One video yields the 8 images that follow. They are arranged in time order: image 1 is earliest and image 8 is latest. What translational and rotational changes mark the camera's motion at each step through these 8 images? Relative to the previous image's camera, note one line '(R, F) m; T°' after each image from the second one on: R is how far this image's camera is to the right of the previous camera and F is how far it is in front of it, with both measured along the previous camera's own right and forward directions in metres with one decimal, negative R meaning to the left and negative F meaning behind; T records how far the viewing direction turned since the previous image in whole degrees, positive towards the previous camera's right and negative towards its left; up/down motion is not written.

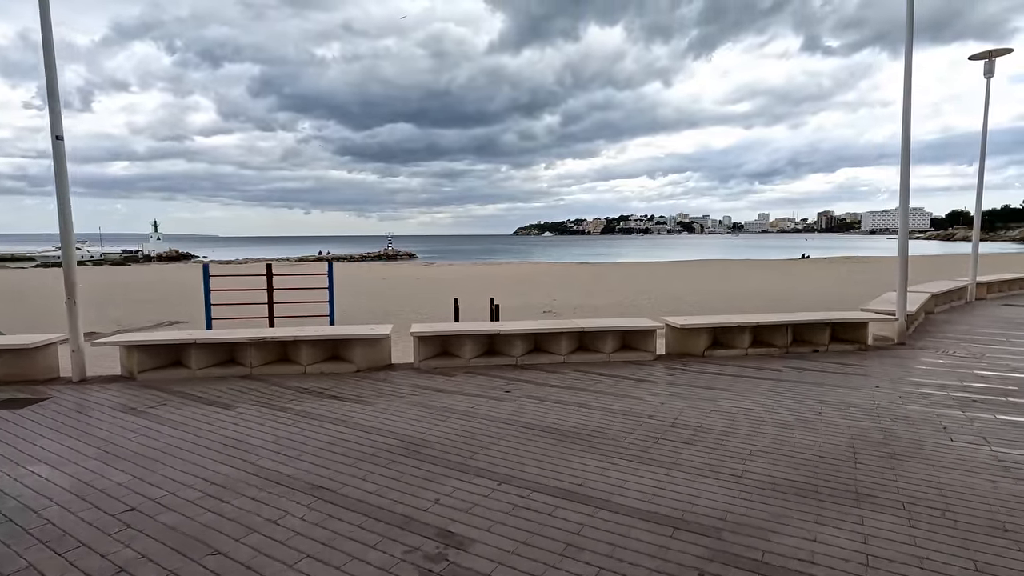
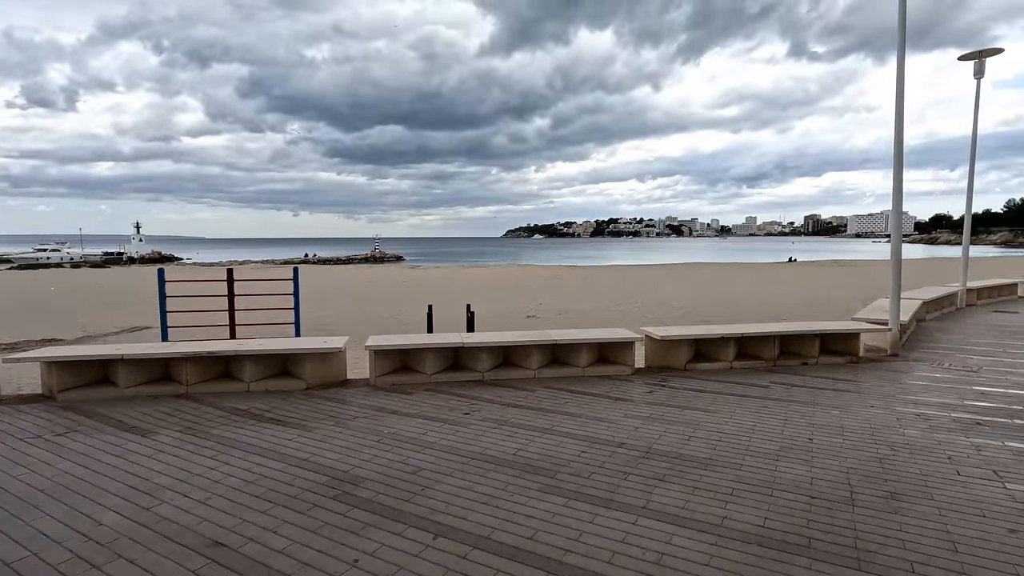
(+0.2, +0.5) m; +1°
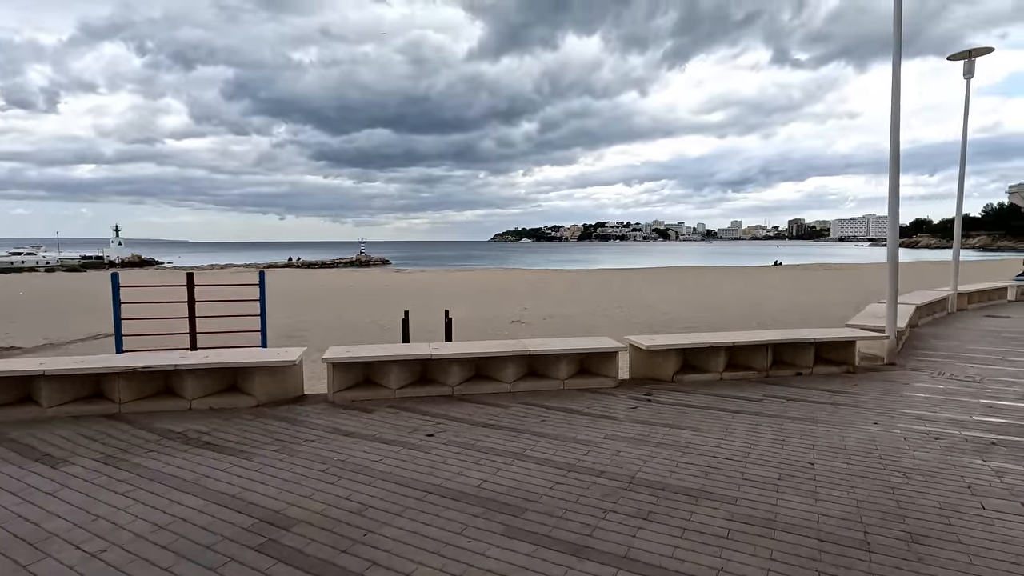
(+0.1, +0.4) m; +1°
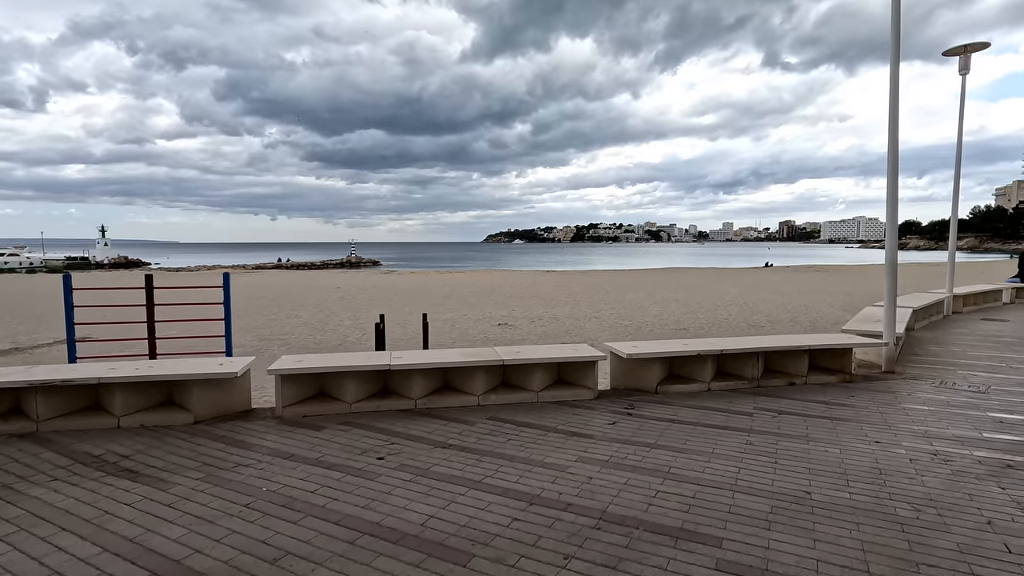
(+0.2, +0.4) m; +1°
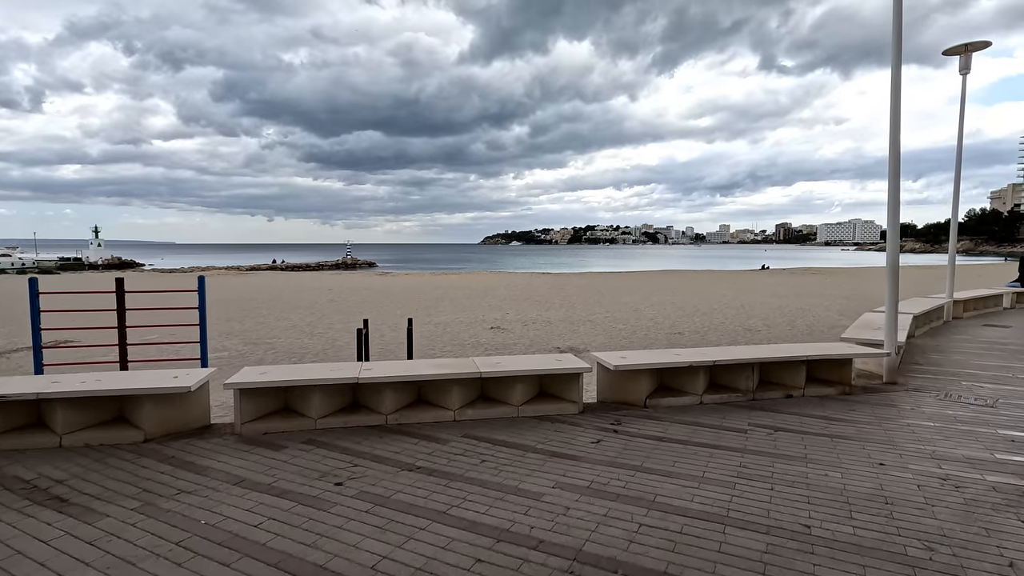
(+0.1, +0.3) m; 0°
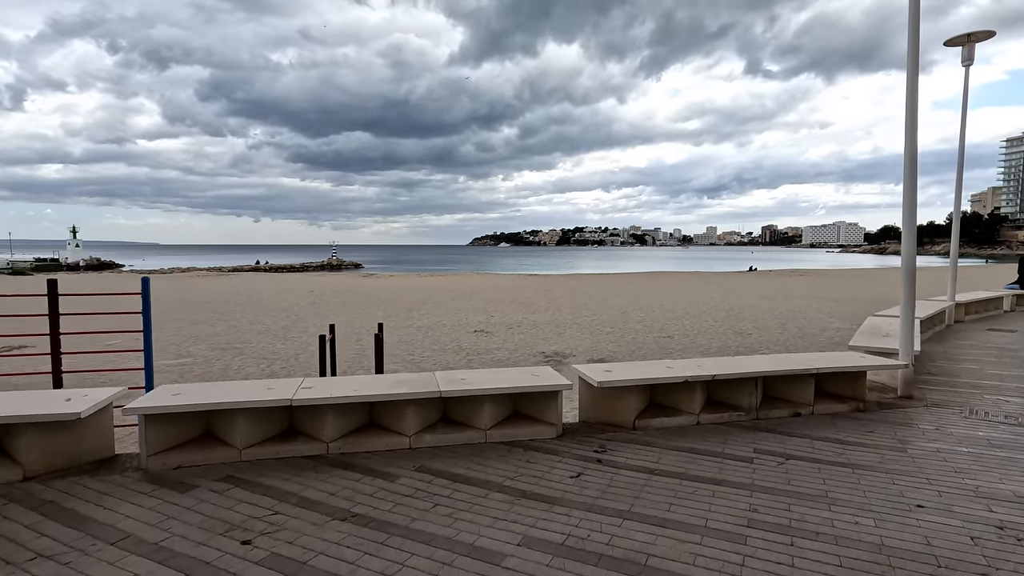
(+0.2, +0.6) m; +1°
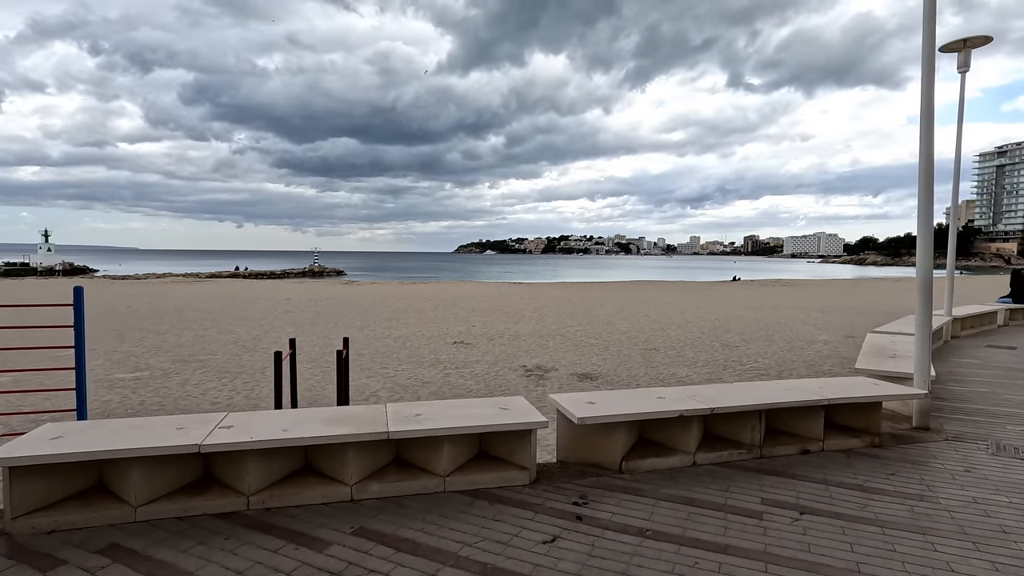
(+0.1, +0.6) m; +2°
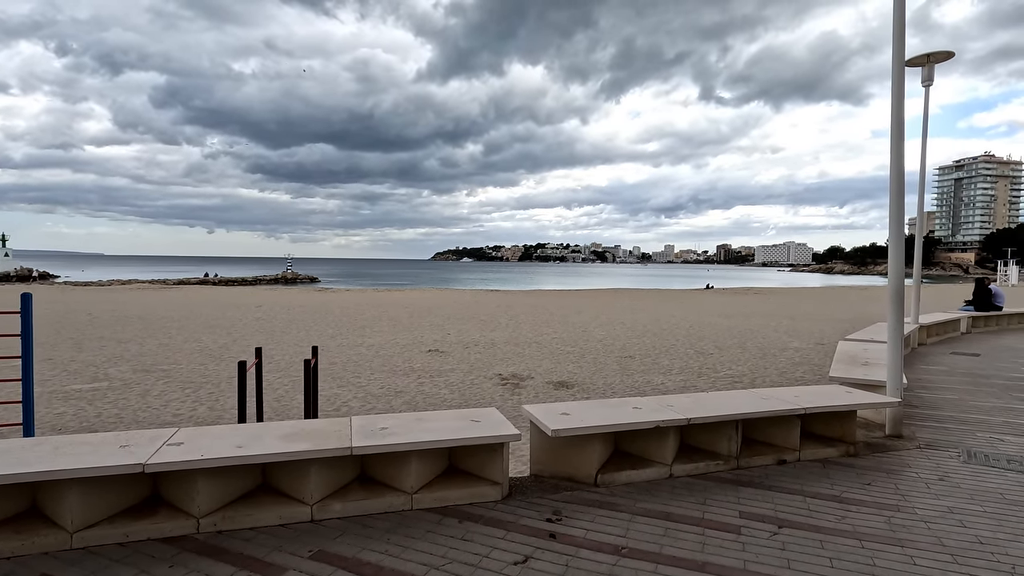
(0.0, +0.1) m; +2°
